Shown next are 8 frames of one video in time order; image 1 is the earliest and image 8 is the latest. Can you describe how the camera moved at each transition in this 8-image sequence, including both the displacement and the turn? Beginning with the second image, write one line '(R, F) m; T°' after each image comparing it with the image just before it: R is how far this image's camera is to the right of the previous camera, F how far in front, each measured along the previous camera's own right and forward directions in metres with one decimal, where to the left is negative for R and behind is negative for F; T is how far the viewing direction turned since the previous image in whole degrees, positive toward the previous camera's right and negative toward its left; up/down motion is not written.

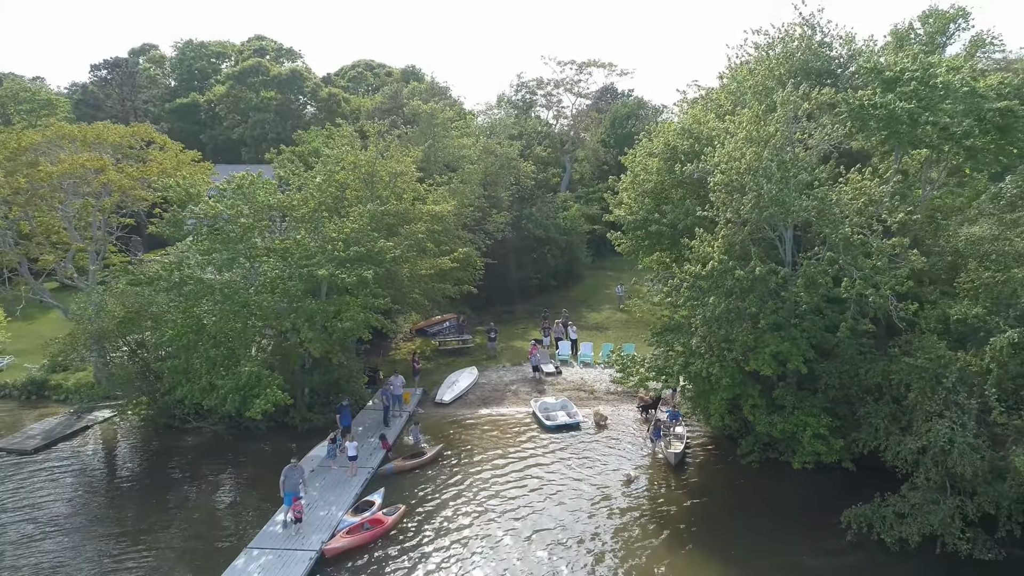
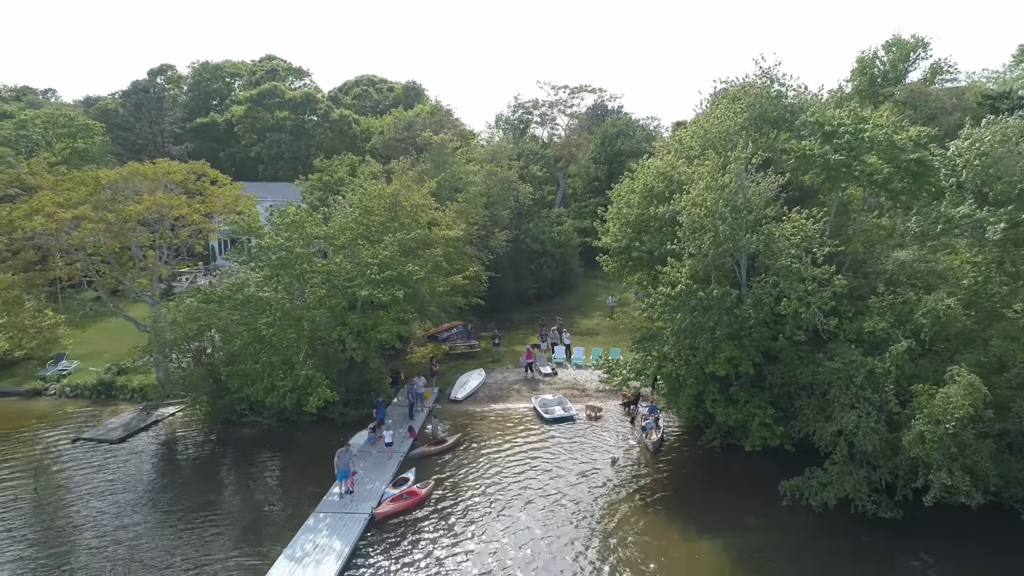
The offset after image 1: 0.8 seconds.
(-0.3, -3.4) m; +1°
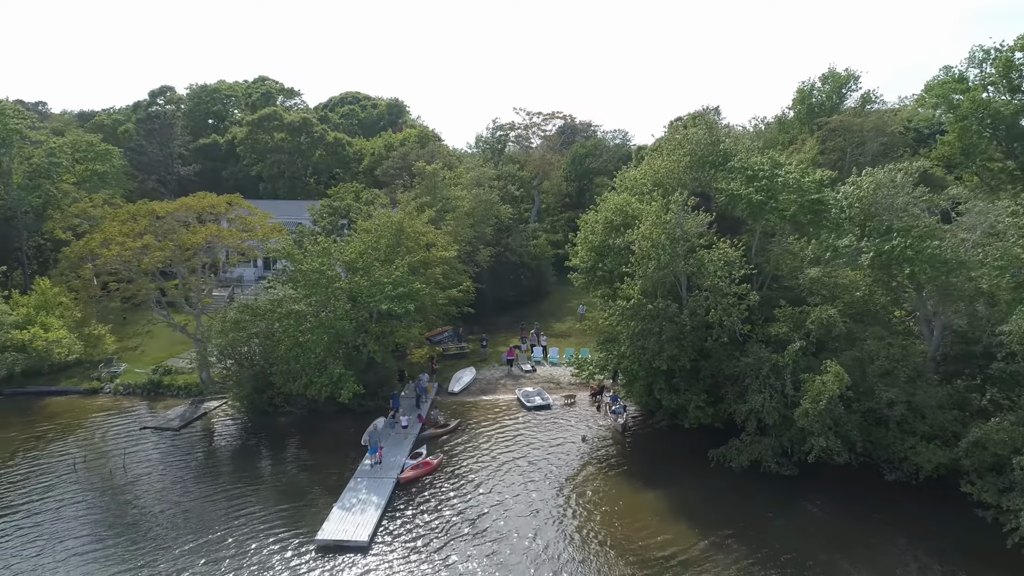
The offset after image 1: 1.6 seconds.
(-0.5, -4.8) m; +2°
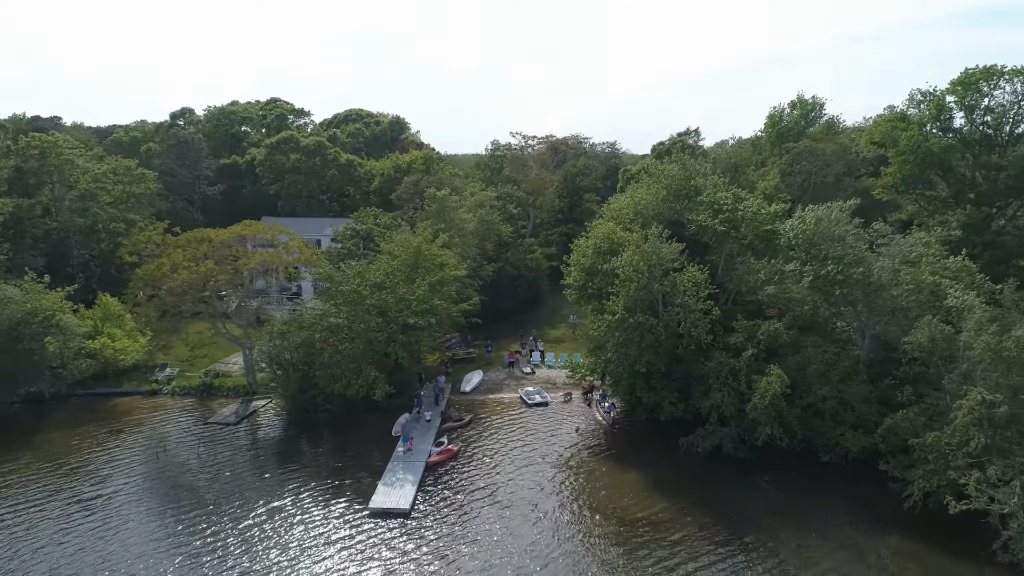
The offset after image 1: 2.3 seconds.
(-0.6, -4.6) m; +1°
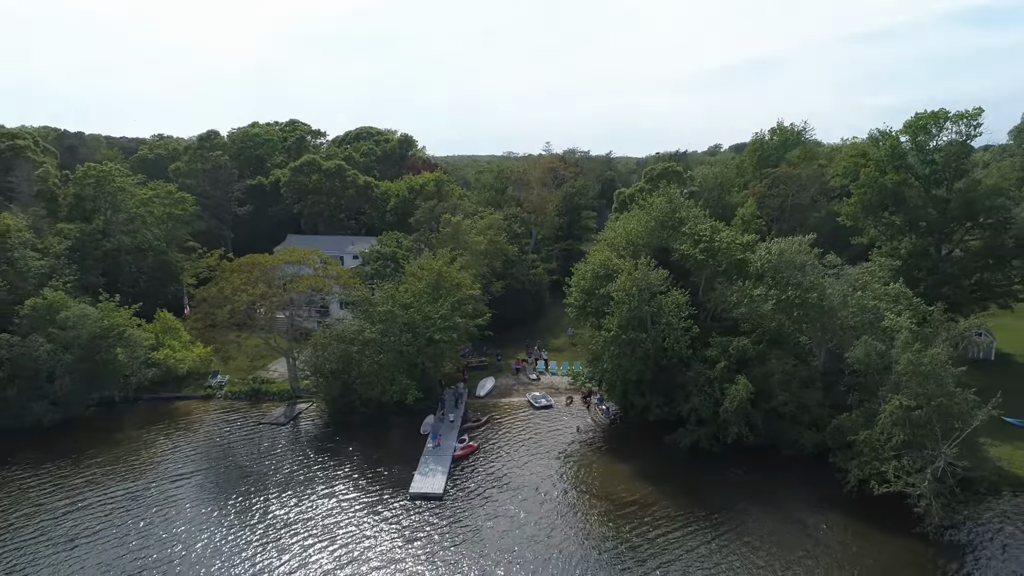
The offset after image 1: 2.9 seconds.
(-0.7, -4.9) m; 0°
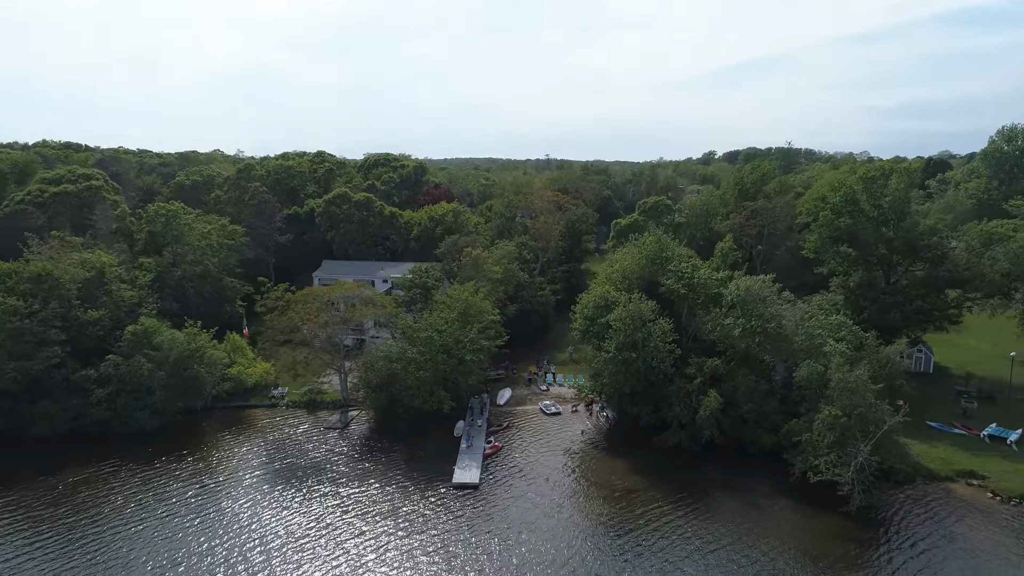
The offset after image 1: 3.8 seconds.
(-1.1, -7.4) m; 0°
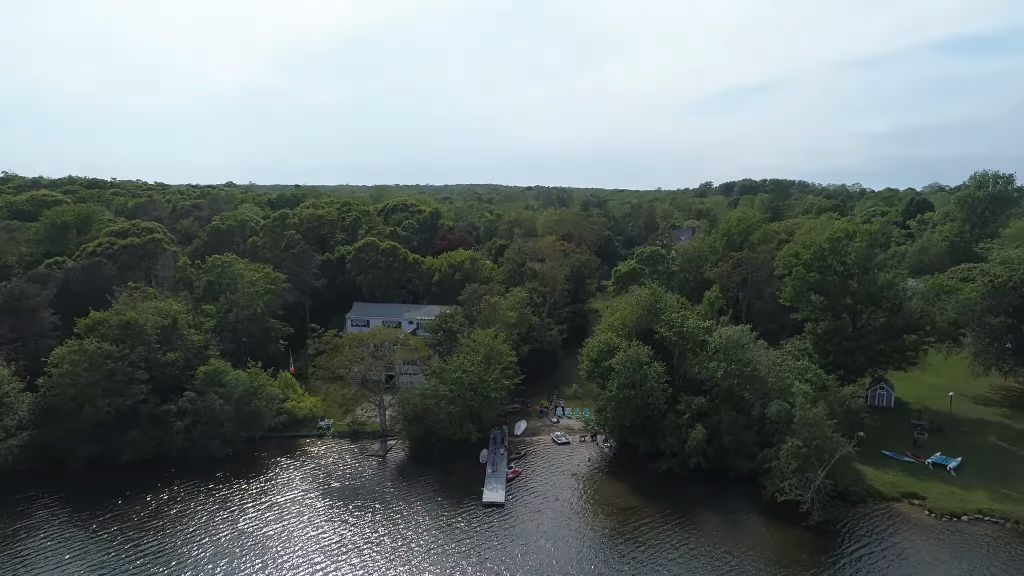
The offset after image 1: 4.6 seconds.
(-1.2, -7.3) m; 0°
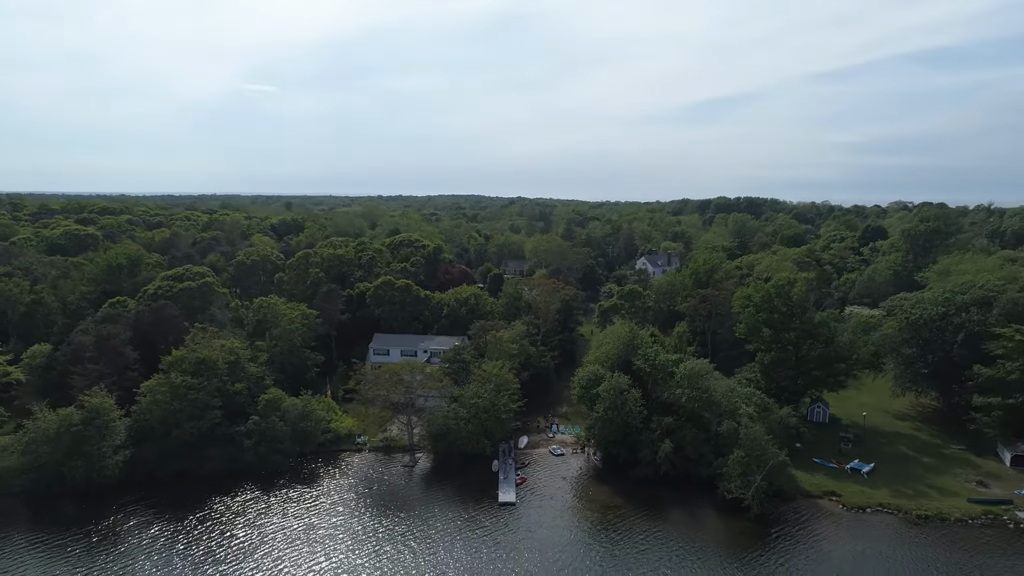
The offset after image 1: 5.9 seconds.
(-2.0, -11.3) m; +2°
